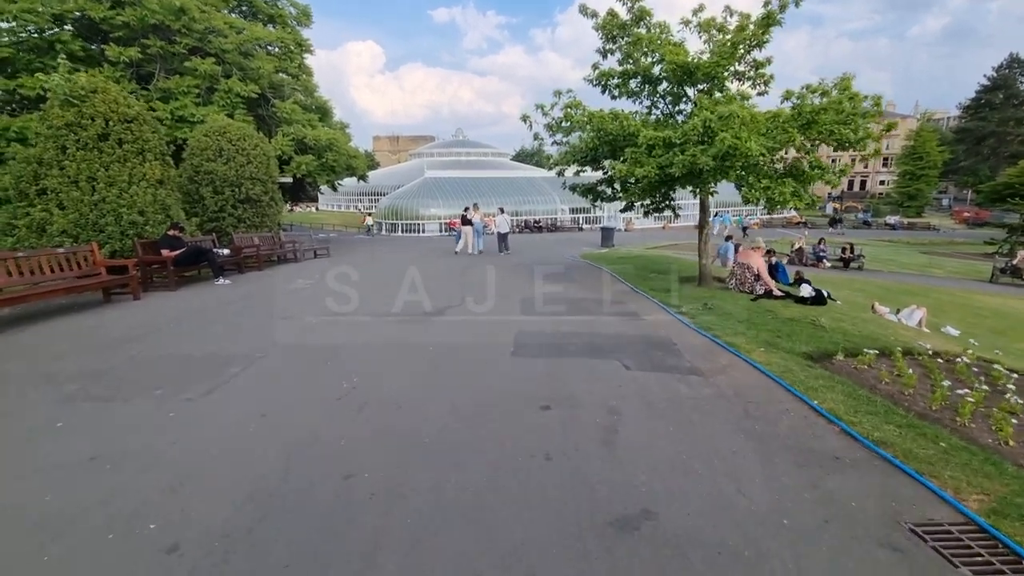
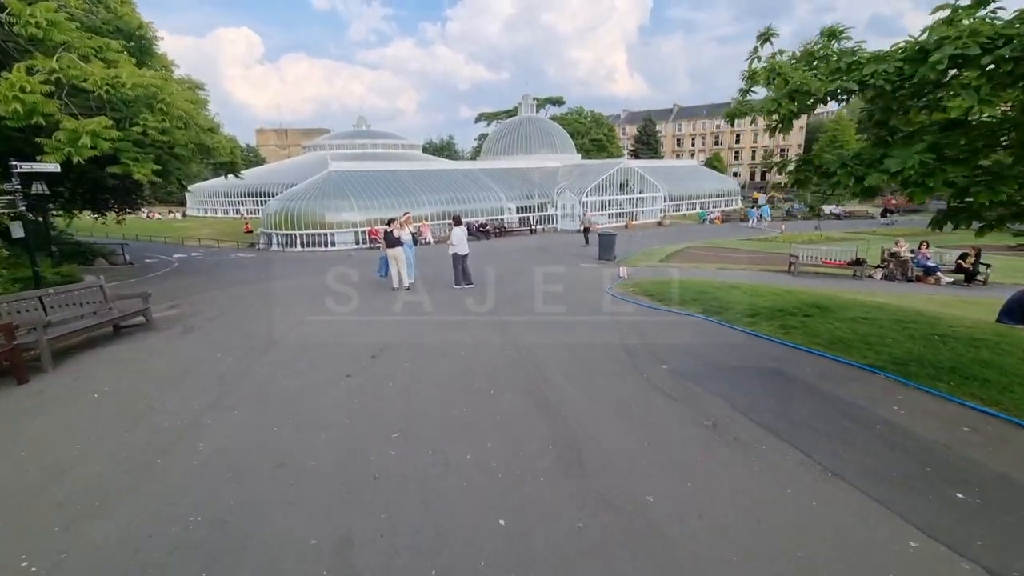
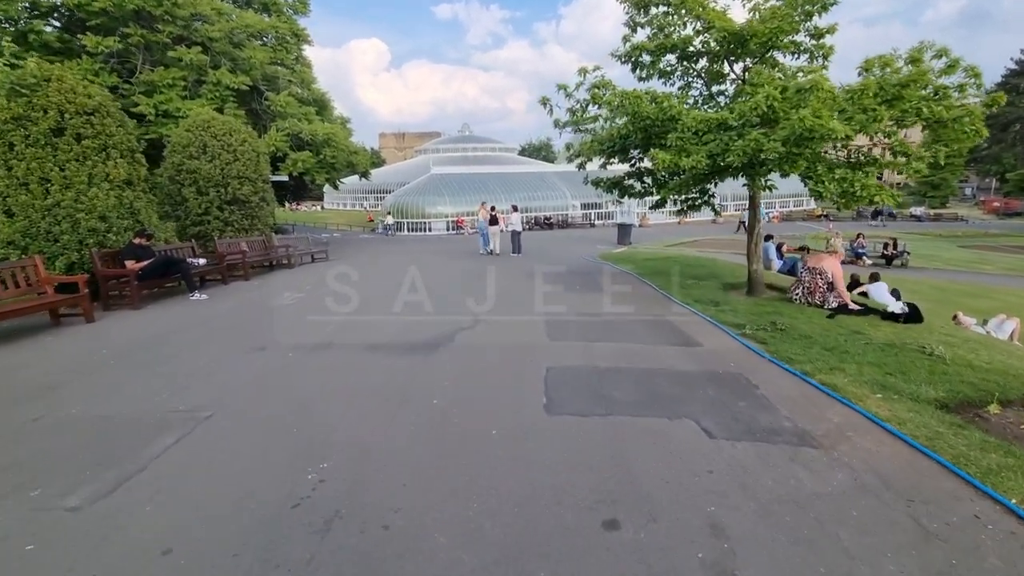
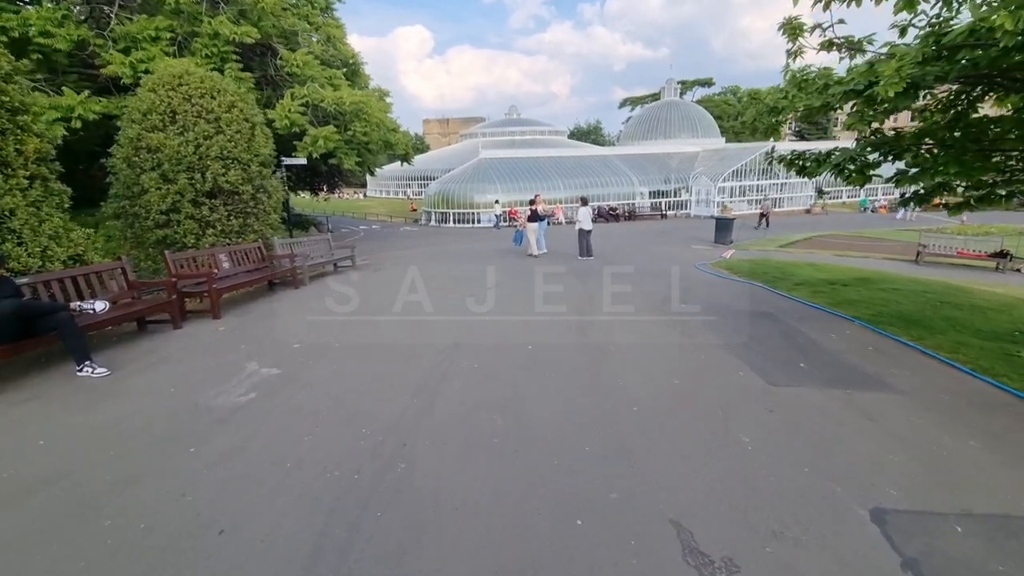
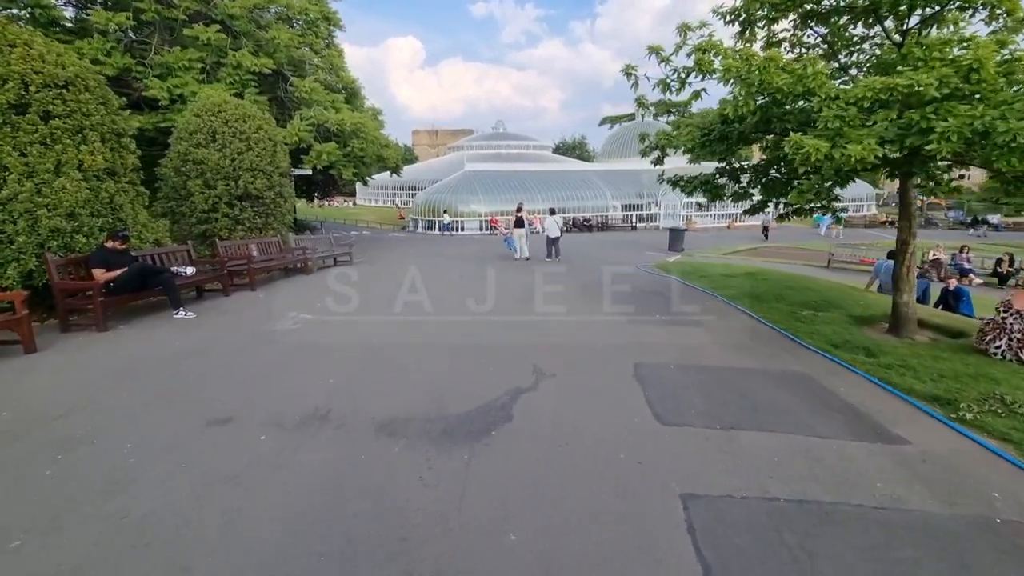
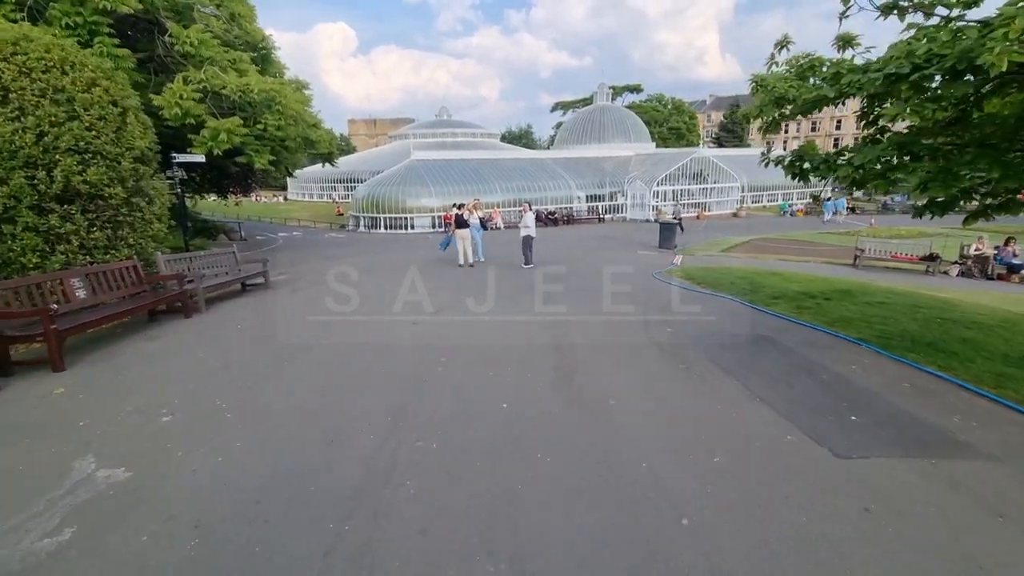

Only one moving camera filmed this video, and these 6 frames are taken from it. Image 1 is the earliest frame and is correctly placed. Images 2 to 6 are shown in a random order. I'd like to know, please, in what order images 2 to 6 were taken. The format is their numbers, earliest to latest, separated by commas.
3, 5, 4, 6, 2
